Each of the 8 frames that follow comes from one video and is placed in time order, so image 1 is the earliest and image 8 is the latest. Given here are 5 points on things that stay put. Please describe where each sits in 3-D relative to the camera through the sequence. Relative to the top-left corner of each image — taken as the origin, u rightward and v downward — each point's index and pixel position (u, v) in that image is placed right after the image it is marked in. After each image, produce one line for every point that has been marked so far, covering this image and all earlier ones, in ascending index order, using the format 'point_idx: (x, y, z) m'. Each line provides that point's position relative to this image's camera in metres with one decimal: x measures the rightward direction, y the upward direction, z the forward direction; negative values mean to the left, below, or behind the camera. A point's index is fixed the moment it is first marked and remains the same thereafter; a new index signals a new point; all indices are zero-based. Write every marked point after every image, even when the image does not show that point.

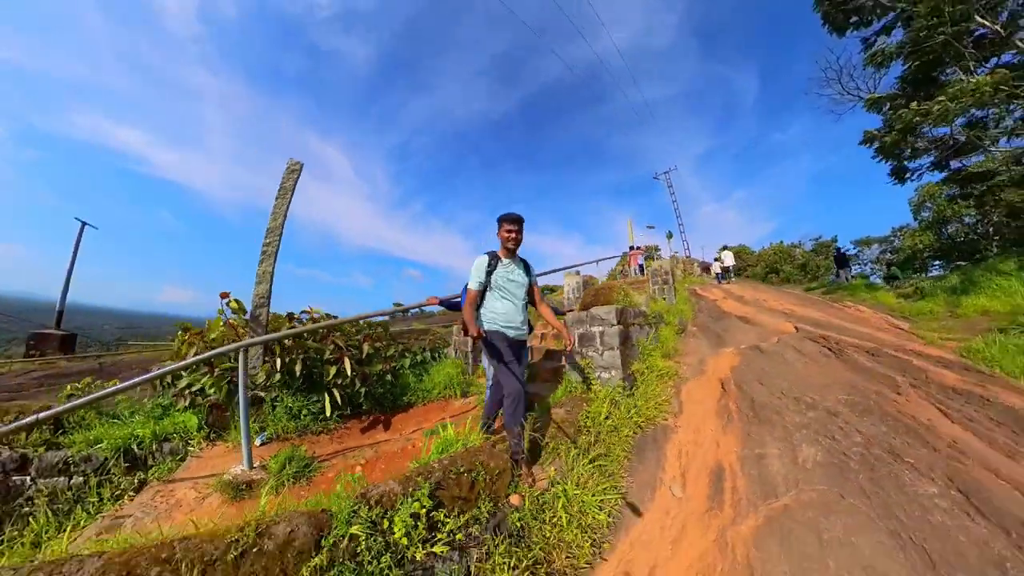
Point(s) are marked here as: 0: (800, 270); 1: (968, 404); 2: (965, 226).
0: (+12.9, +0.8, +15.5) m
1: (+3.6, -0.9, +2.8) m
2: (+14.8, +1.9, +11.3) m
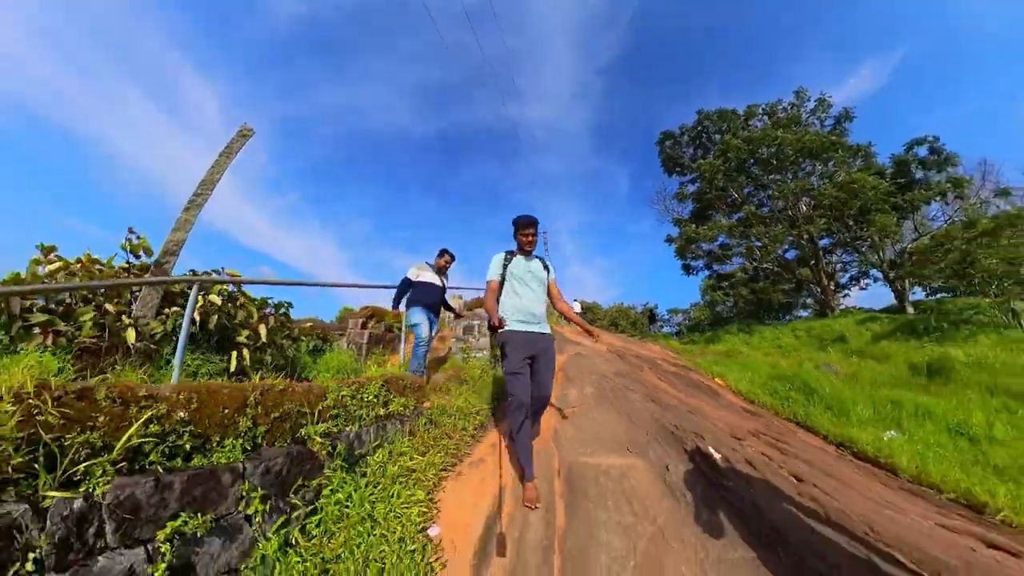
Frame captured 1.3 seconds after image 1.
0: (+6.8, -2.1, +20.1) m
1: (+2.3, -1.3, +4.9) m
2: (+10.1, -0.8, +16.9) m
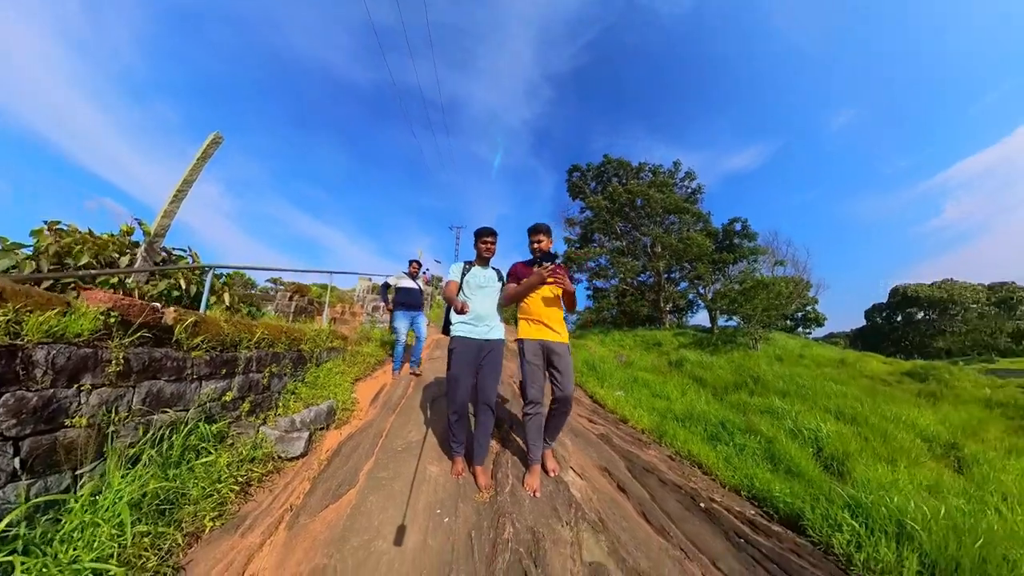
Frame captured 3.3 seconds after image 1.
0: (+0.9, -2.0, +23.8) m
1: (0.0, -1.5, +8.0) m
2: (+5.1, -1.4, +21.4) m
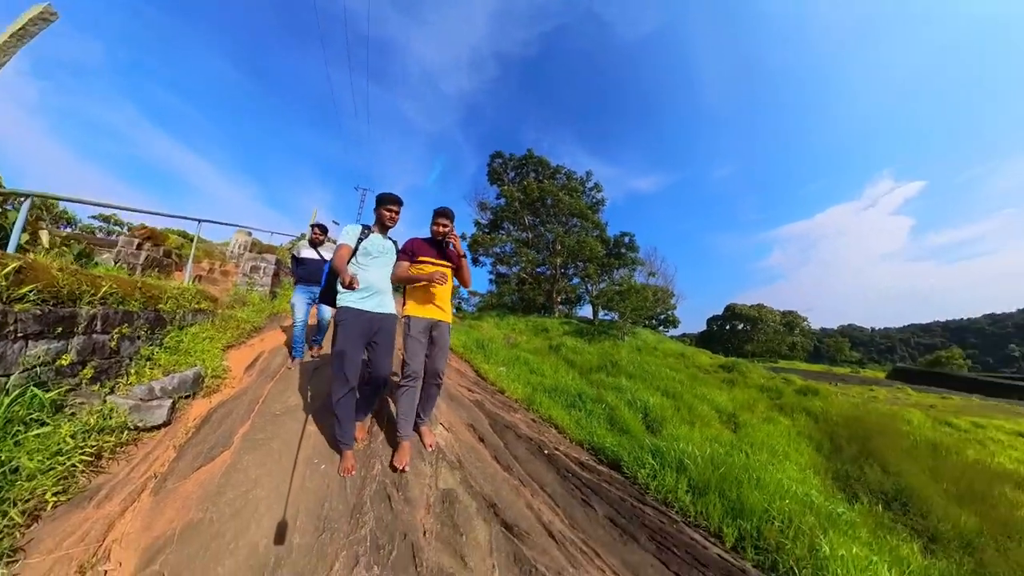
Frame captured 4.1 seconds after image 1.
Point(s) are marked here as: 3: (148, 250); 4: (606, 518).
0: (-5.9, -0.7, +23.7) m
1: (-2.5, -1.0, +8.2) m
2: (-1.2, -0.5, +22.5) m
3: (-7.5, +0.8, +7.2) m
4: (+1.0, -2.9, +4.2) m
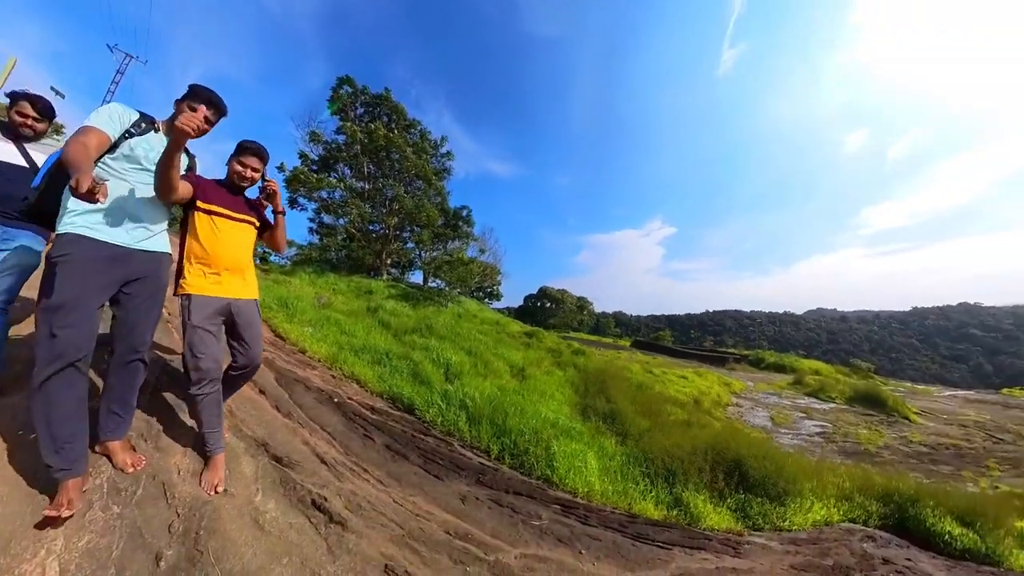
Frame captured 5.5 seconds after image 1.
0: (-16.2, +2.4, +19.2) m
1: (-6.5, +0.4, +6.8) m
2: (-11.5, +2.1, +20.1) m
3: (-10.3, +2.4, +3.6) m
4: (-1.8, -2.2, +4.8) m
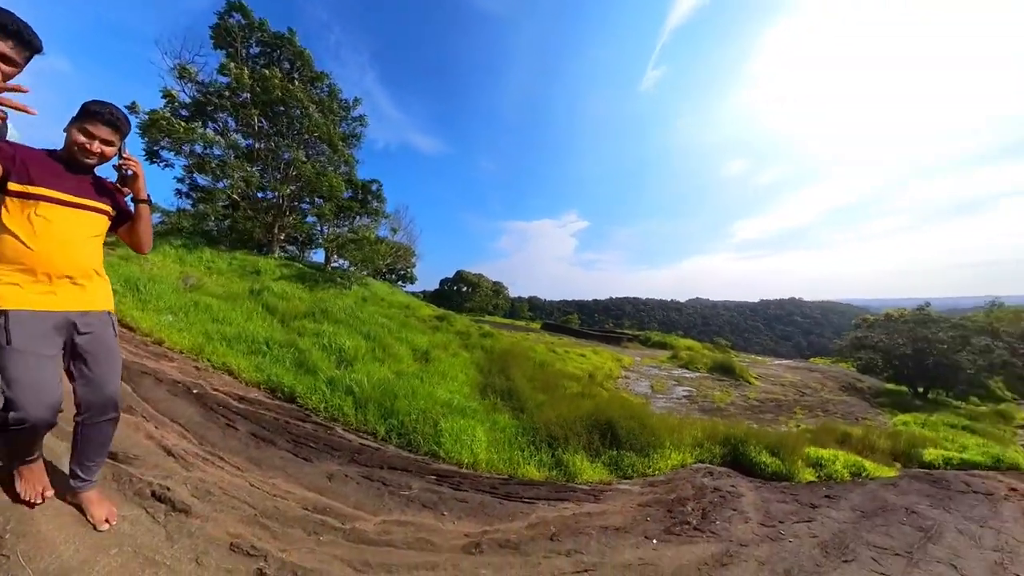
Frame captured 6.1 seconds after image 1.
0: (-20.5, +3.5, +15.7) m
1: (-8.6, +0.7, +5.6) m
2: (-16.1, +3.2, +17.6) m
3: (-11.6, +2.6, +1.6) m
4: (-3.7, -2.0, +4.8) m
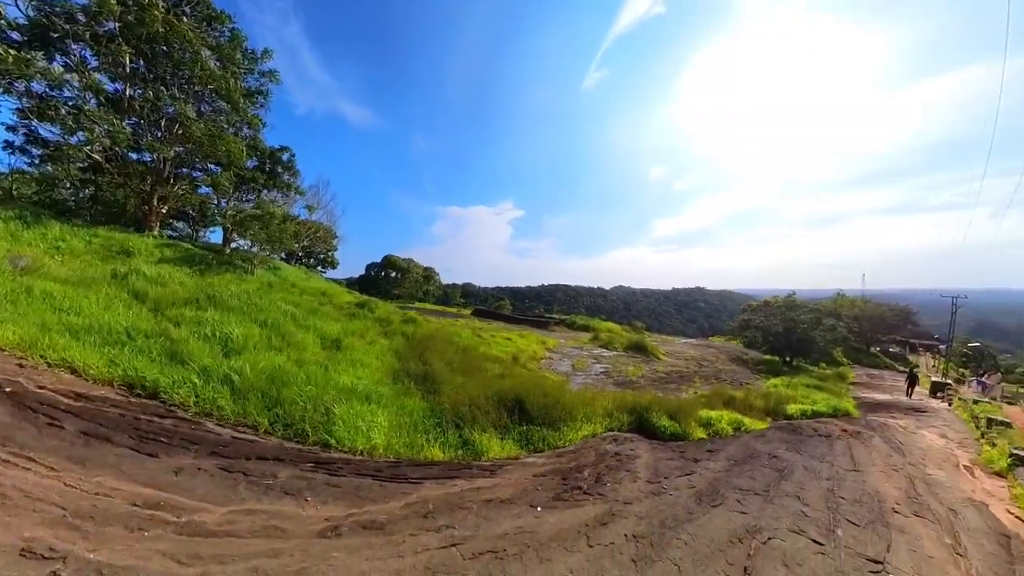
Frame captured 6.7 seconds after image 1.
0: (-23.8, +4.0, +12.3) m
1: (-10.4, +0.9, +4.3) m
2: (-19.7, +3.8, +14.8) m
3: (-12.8, +2.7, -0.2) m
4: (-5.4, -1.8, +4.3) m
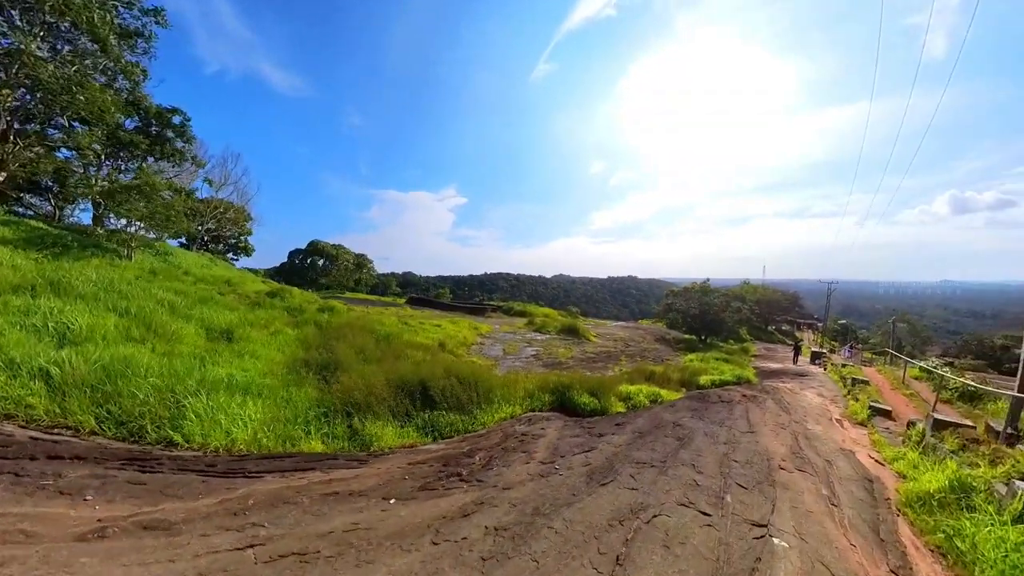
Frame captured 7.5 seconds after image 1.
0: (-26.7, +4.1, +9.0) m
1: (-12.4, +1.1, +2.7) m
2: (-22.9, +4.0, +12.1) m
3: (-14.3, +2.7, -2.0) m
4: (-7.4, -1.5, +3.4) m
